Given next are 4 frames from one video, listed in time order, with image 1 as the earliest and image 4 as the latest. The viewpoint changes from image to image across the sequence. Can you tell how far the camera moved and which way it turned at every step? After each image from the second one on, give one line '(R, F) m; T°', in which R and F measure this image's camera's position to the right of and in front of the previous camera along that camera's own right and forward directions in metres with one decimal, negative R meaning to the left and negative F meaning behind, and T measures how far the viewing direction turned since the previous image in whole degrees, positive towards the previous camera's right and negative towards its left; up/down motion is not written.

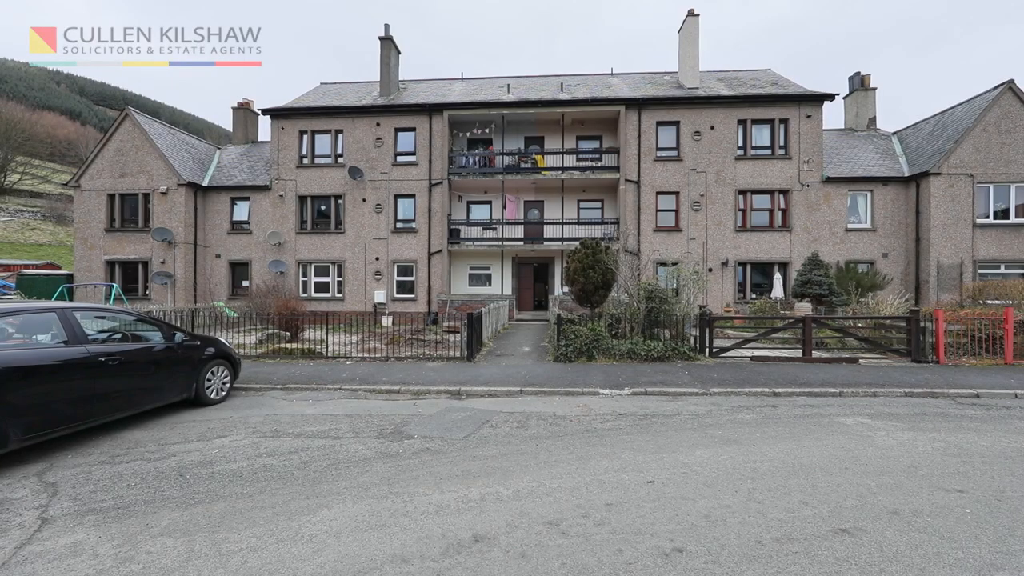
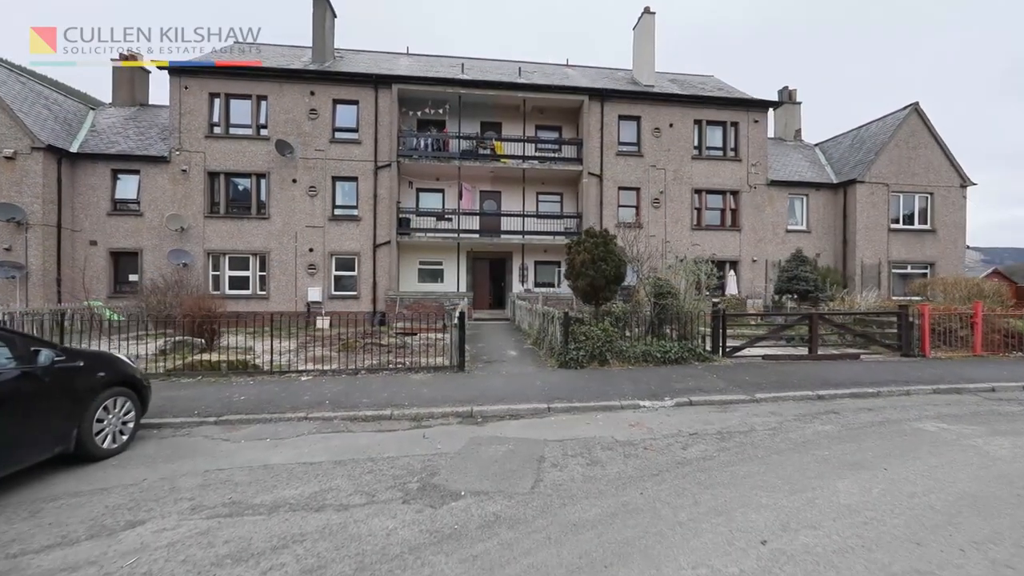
(-1.5, +1.7) m; +10°
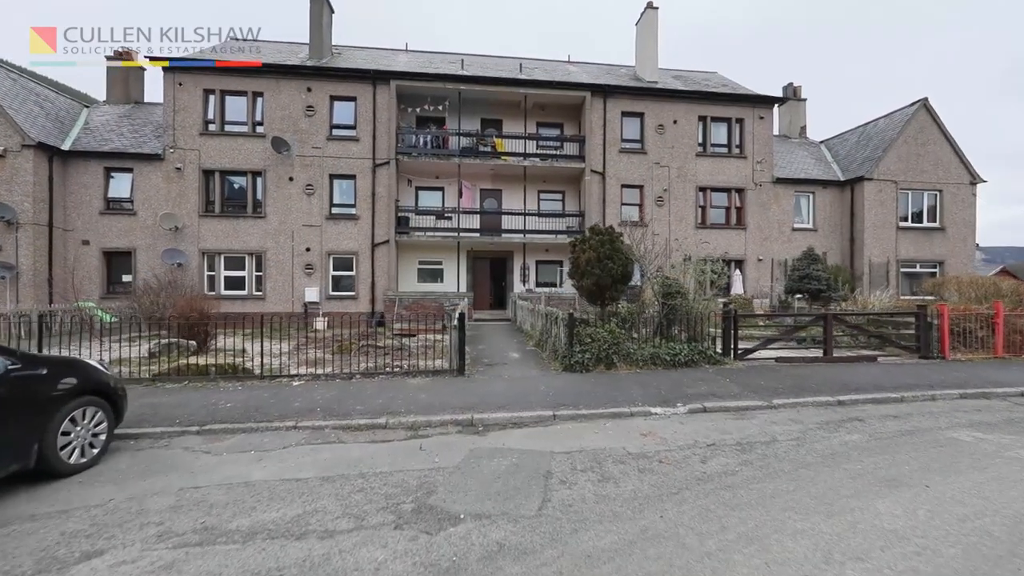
(0.0, +0.4) m; 0°
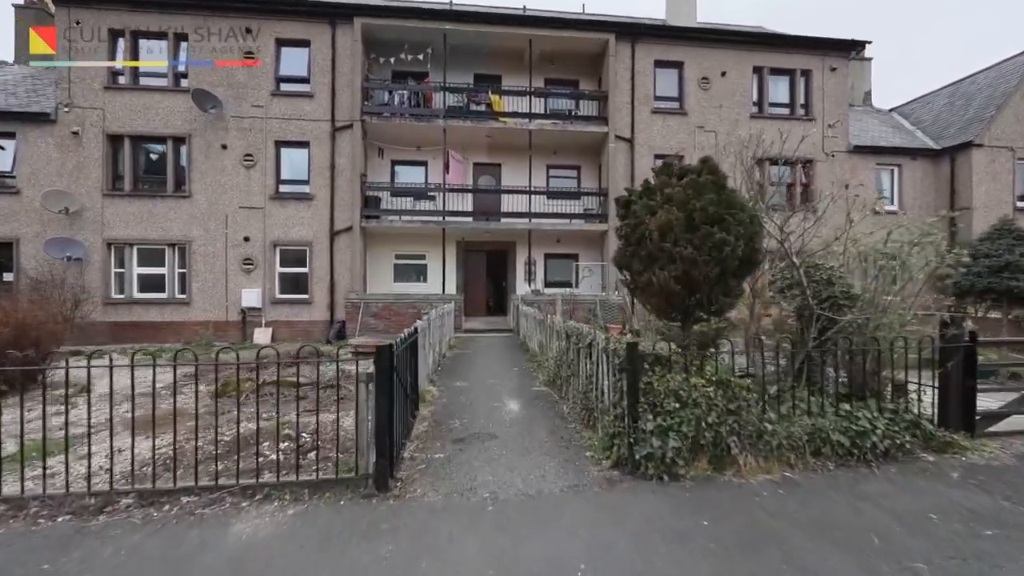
(+0.1, +4.3) m; -1°
